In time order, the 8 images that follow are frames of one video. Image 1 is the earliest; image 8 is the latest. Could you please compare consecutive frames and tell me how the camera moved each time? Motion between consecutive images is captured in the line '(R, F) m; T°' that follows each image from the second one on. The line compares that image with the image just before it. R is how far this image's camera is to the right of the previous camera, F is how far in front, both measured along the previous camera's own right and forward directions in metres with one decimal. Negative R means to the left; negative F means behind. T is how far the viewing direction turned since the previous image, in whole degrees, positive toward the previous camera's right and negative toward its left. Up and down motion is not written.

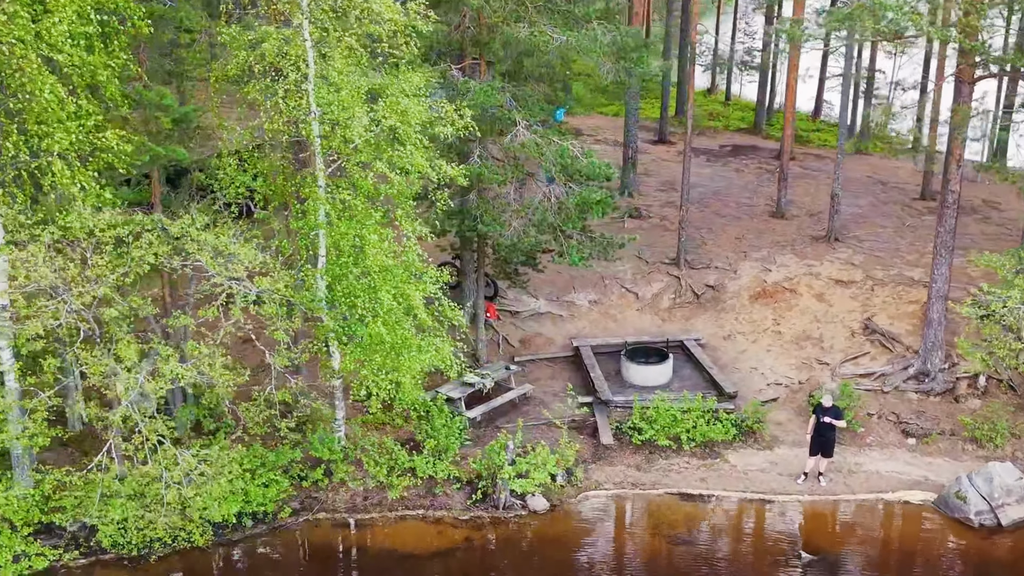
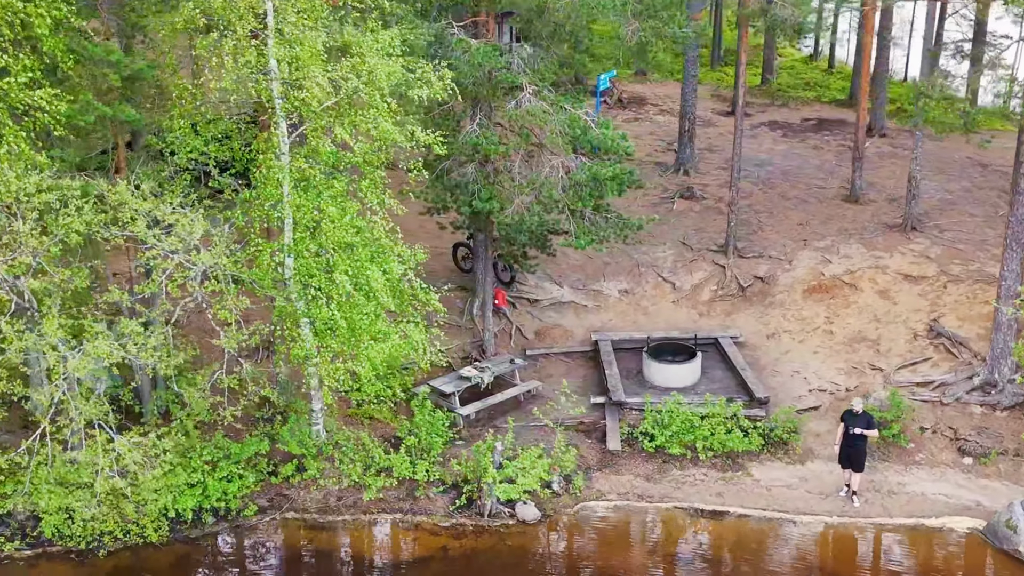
(+1.4, +1.5) m; -6°
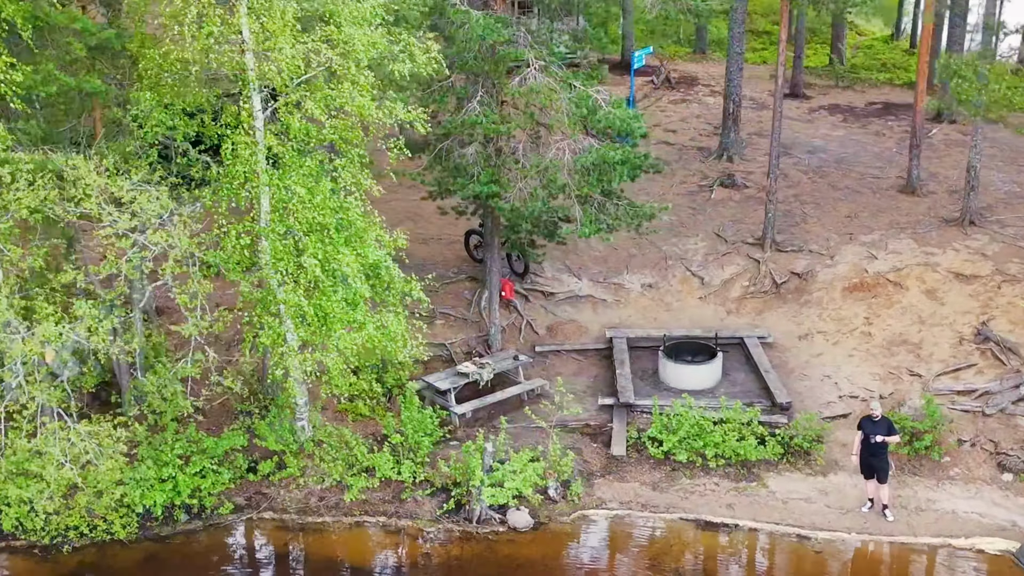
(+0.8, +1.0) m; -4°
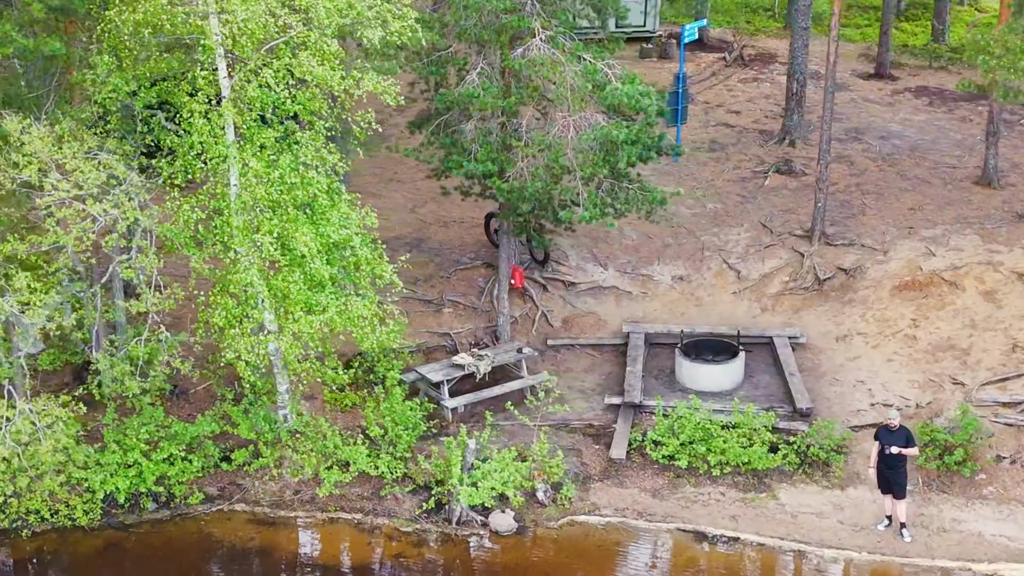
(+1.0, +0.9) m; -5°
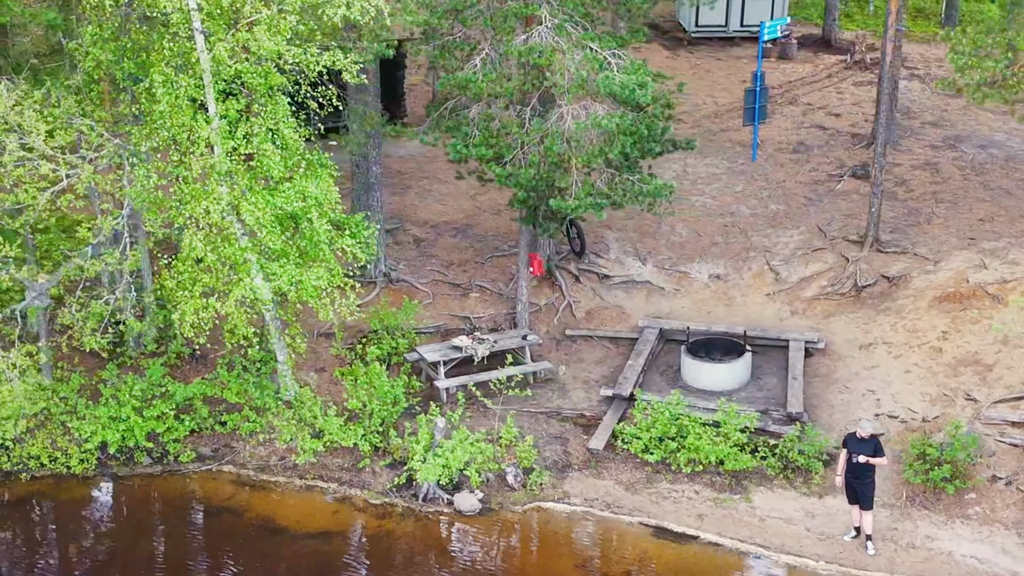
(+1.6, +0.1) m; -7°
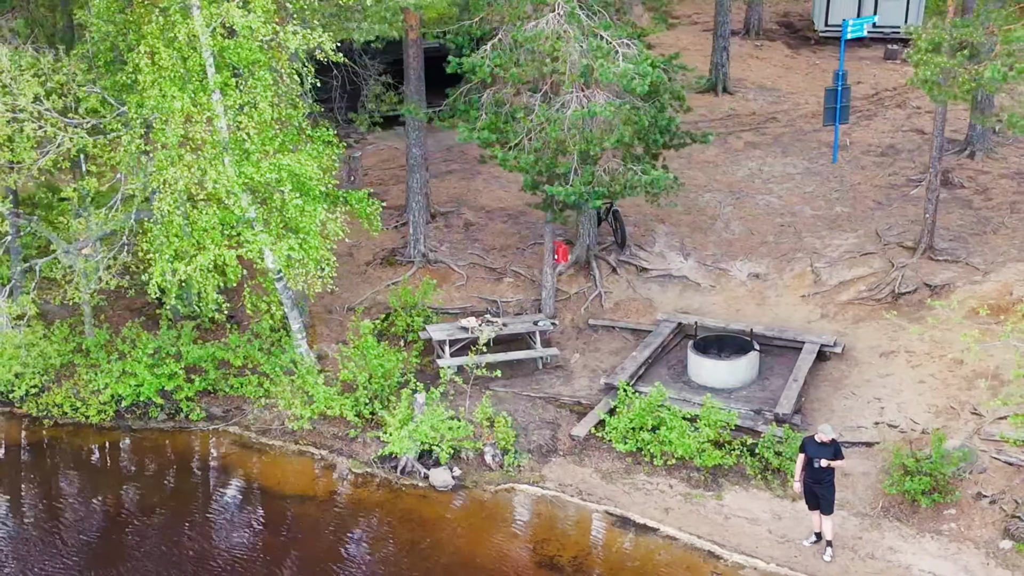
(+1.5, 0.0) m; -7°
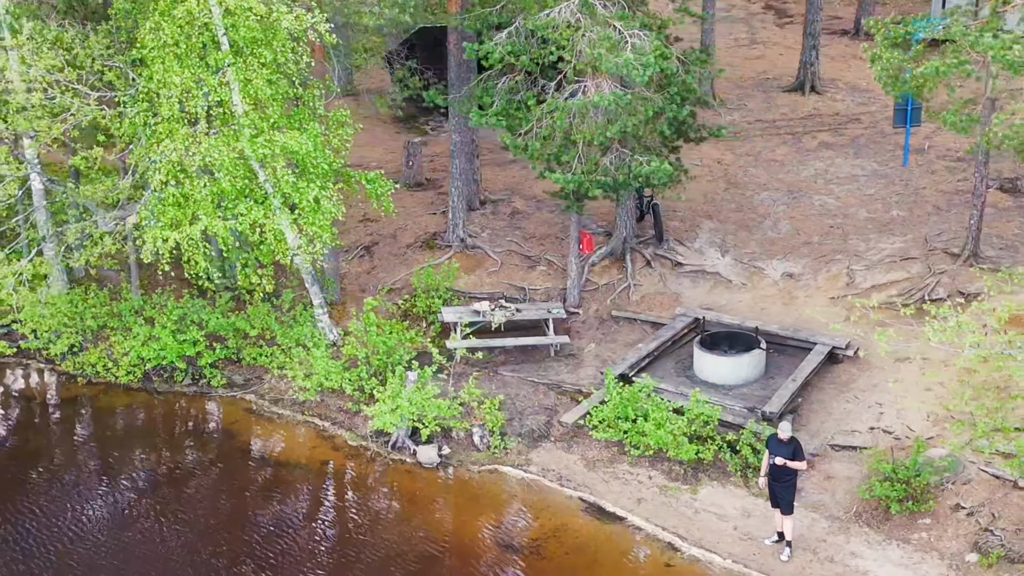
(+1.2, -0.1) m; -6°
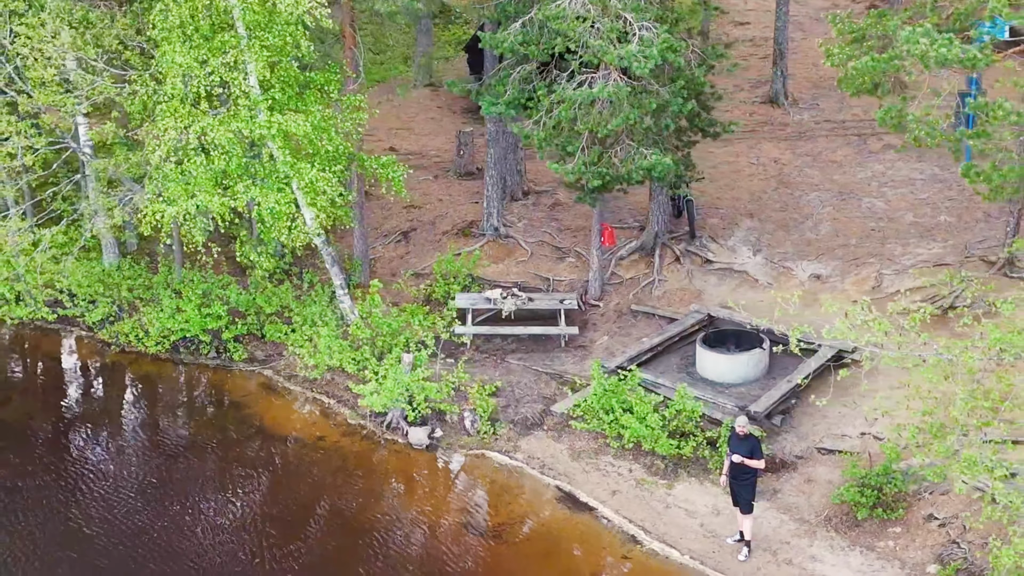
(+1.1, -0.1) m; -5°
